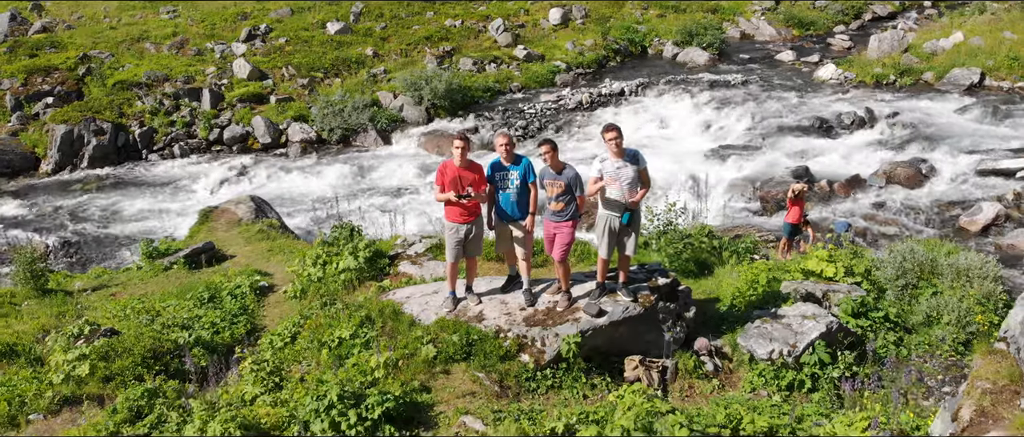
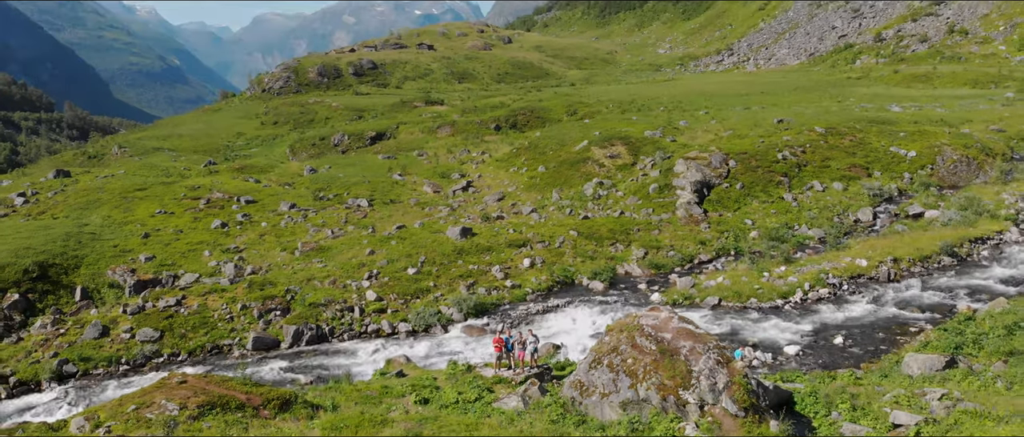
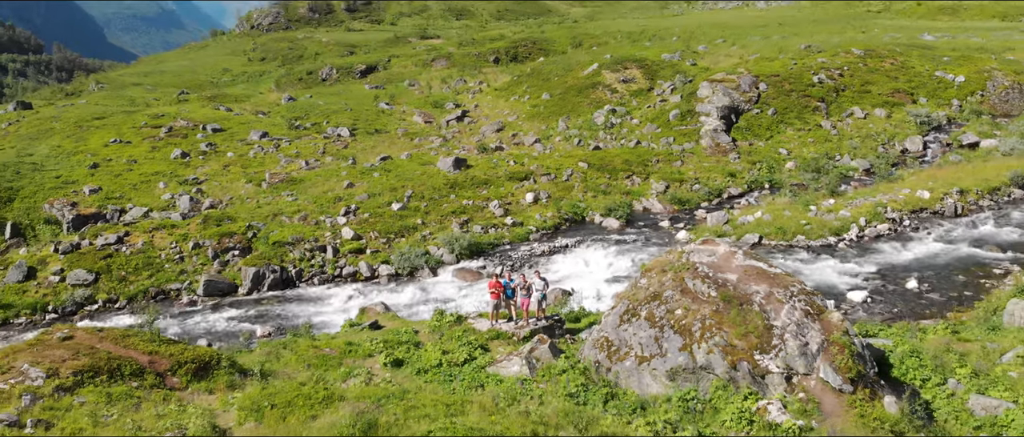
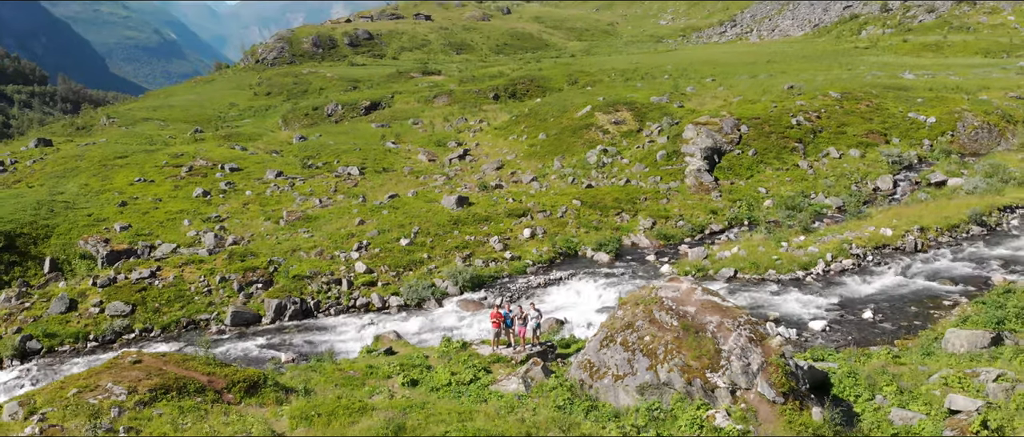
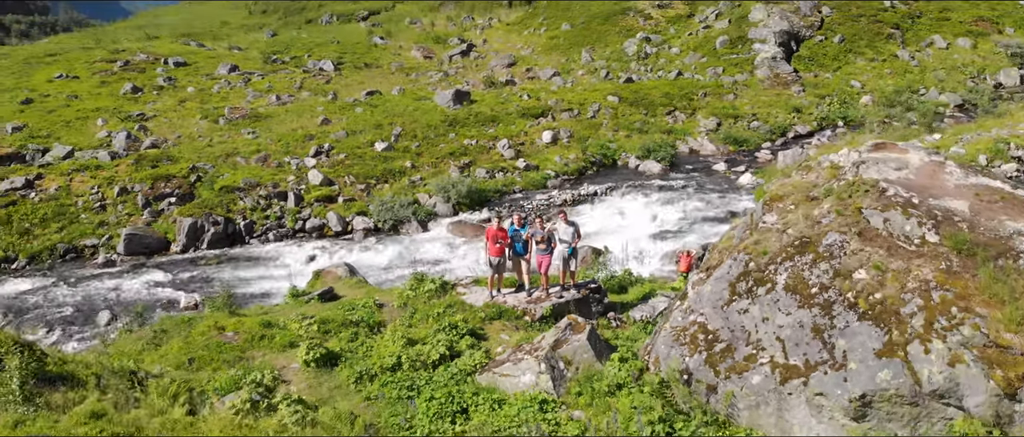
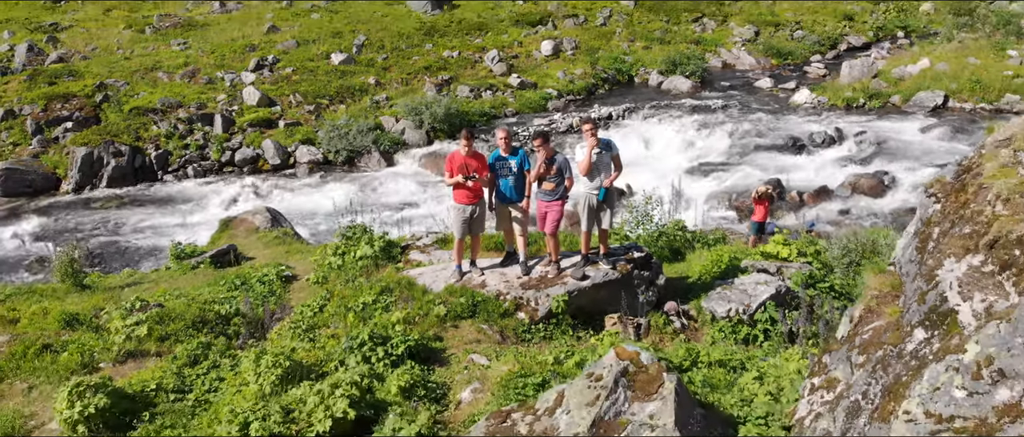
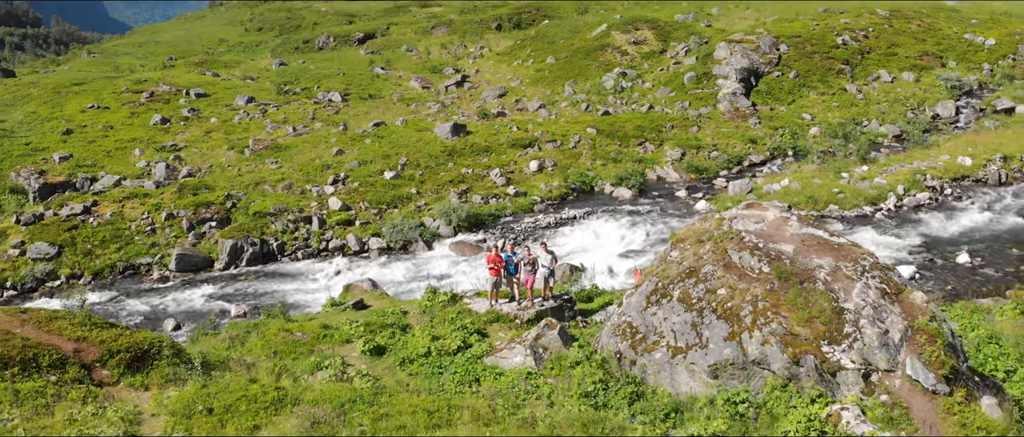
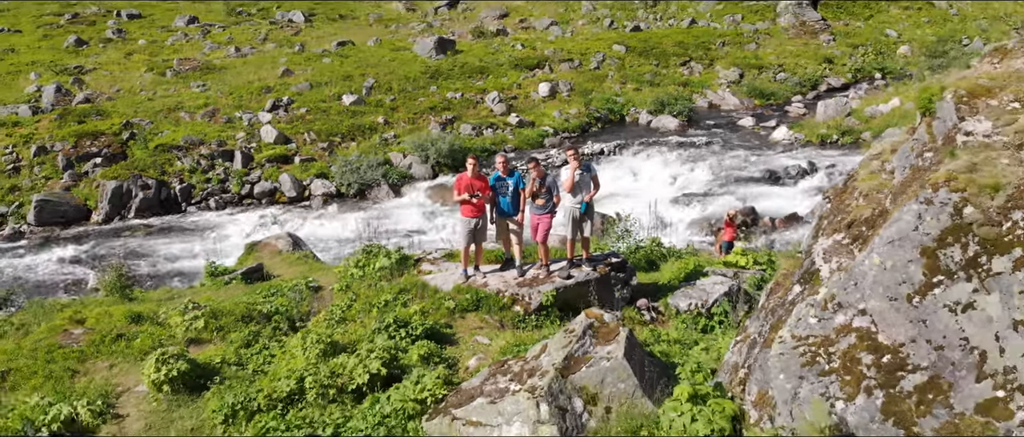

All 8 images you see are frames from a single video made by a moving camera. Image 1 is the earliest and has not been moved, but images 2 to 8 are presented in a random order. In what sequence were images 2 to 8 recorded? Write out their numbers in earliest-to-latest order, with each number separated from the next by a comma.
6, 8, 5, 7, 3, 4, 2
